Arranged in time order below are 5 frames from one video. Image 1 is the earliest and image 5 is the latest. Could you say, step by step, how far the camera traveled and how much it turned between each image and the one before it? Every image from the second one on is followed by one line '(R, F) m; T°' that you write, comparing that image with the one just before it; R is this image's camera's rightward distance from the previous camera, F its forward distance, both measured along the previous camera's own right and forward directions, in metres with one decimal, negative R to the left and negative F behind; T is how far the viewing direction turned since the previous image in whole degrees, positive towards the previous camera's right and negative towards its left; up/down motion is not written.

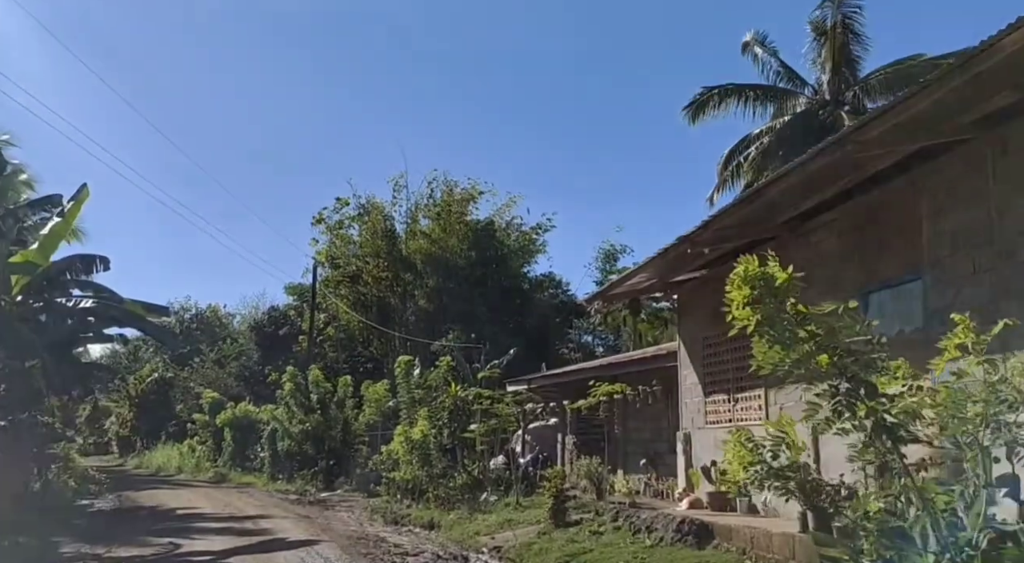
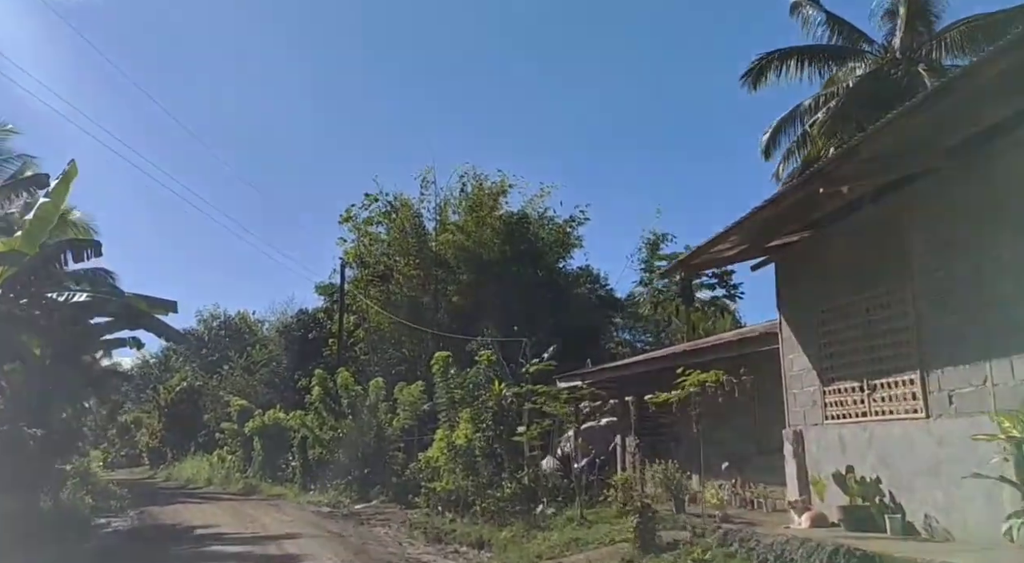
(-0.4, +1.8) m; -2°
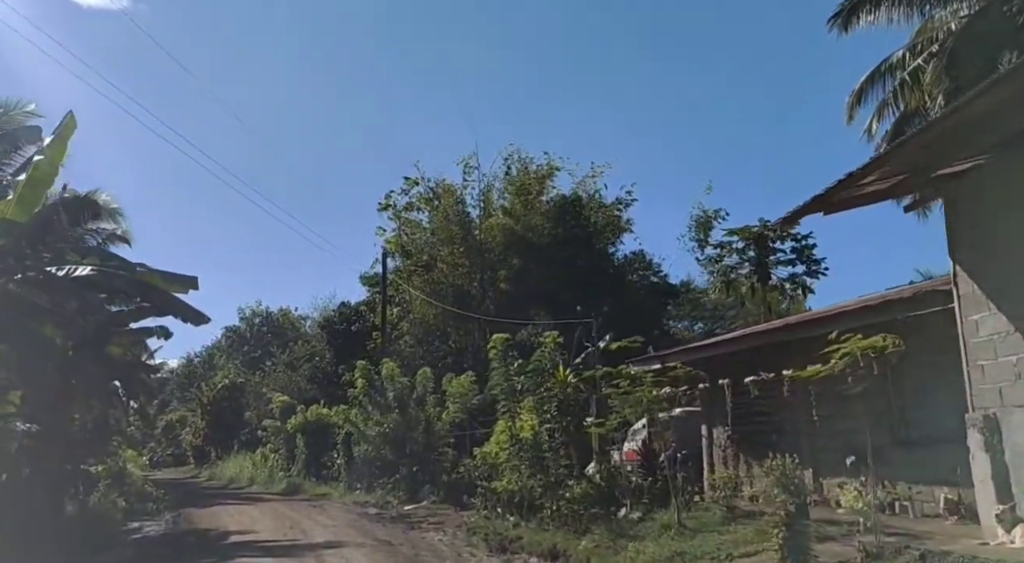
(-0.4, +1.8) m; -3°
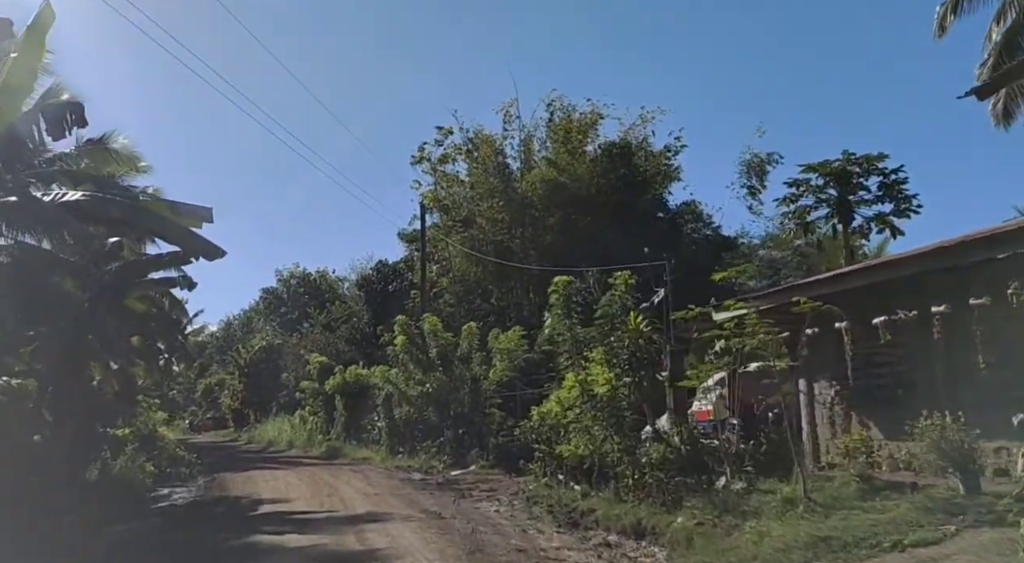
(-0.4, +1.7) m; -3°
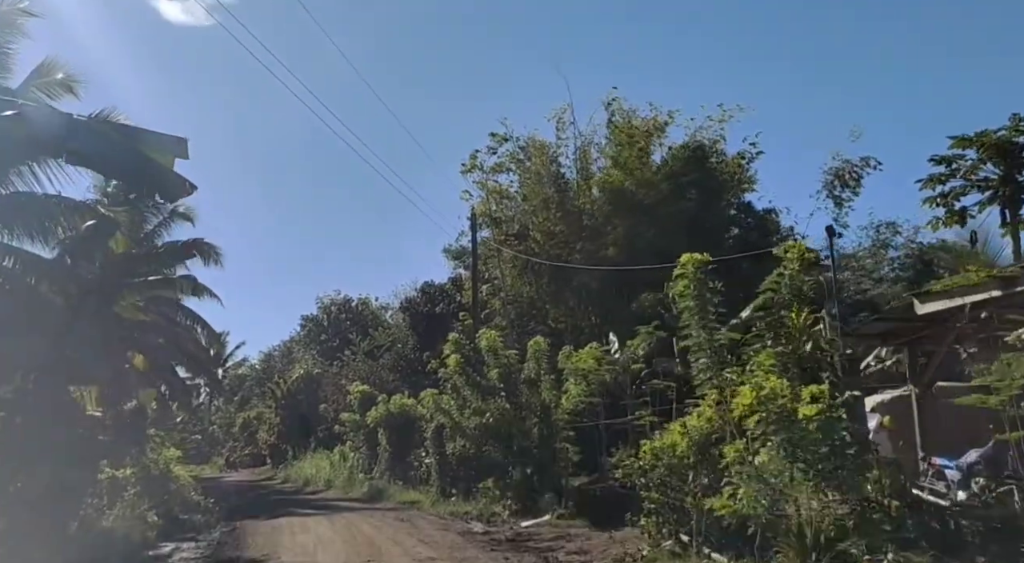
(-0.7, +3.1) m; -3°
